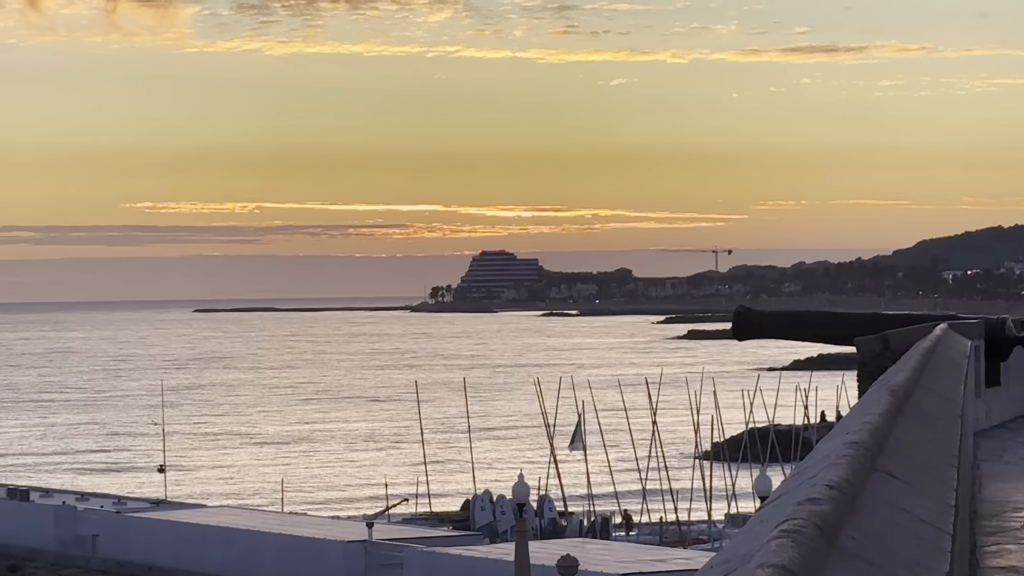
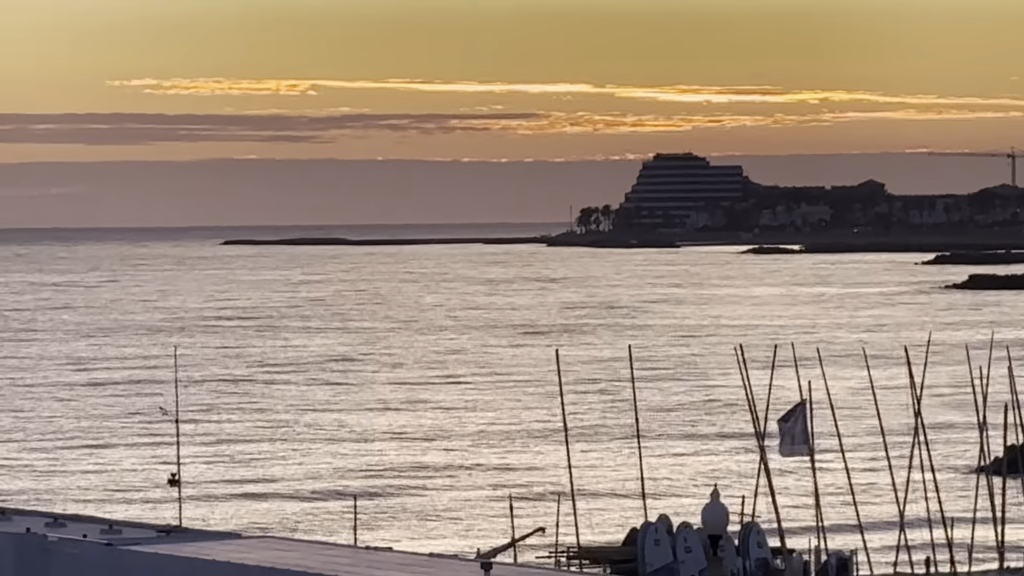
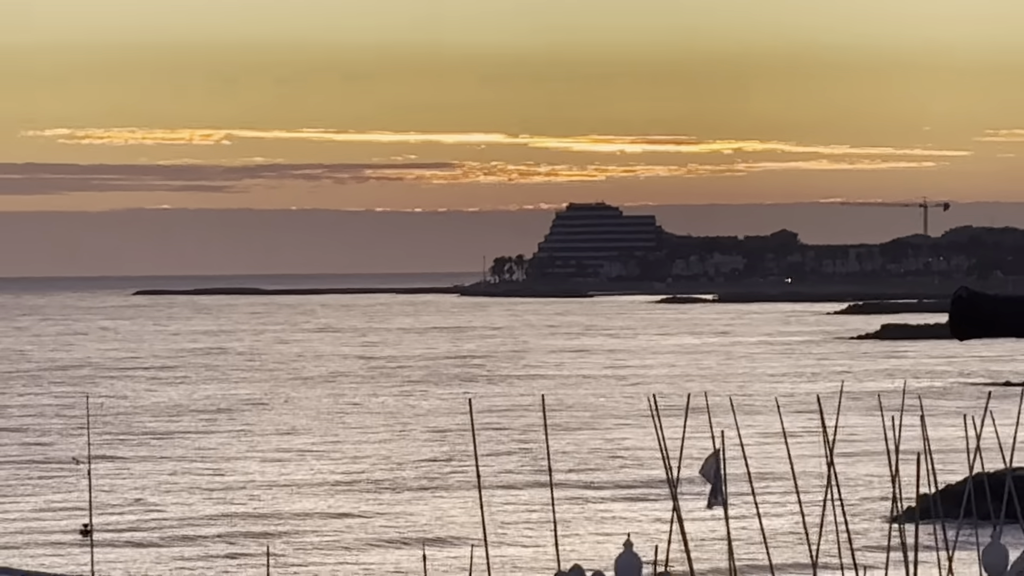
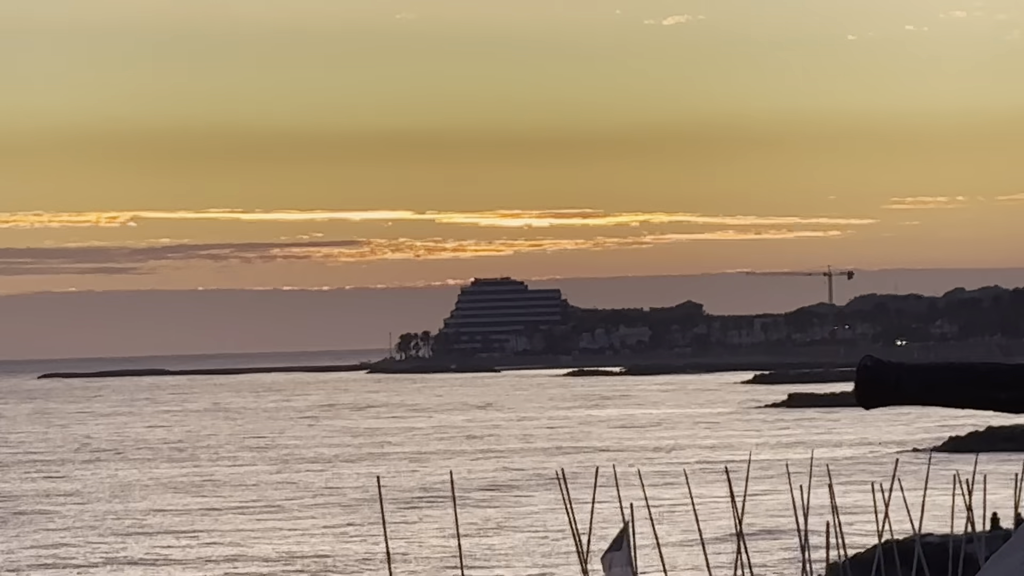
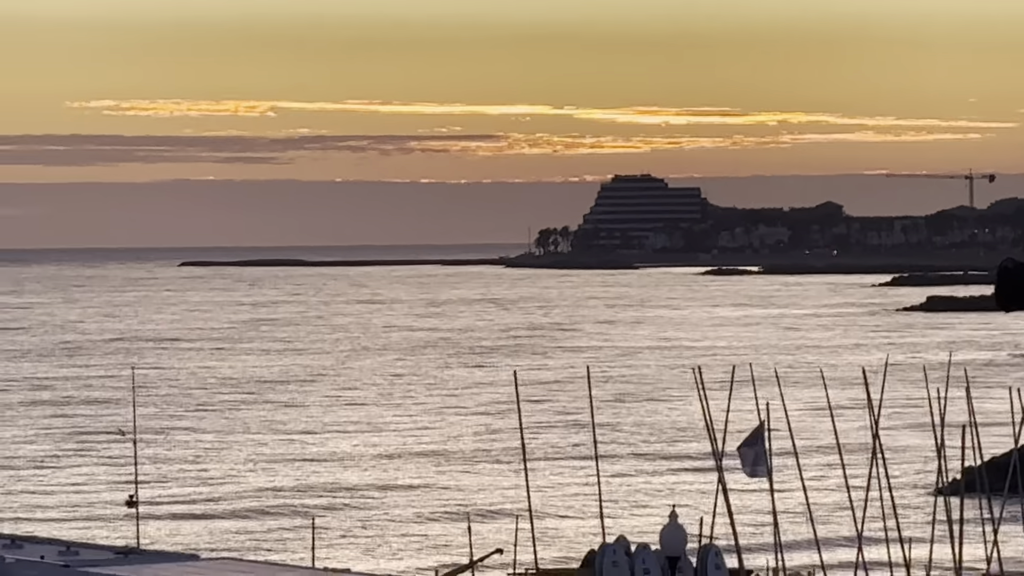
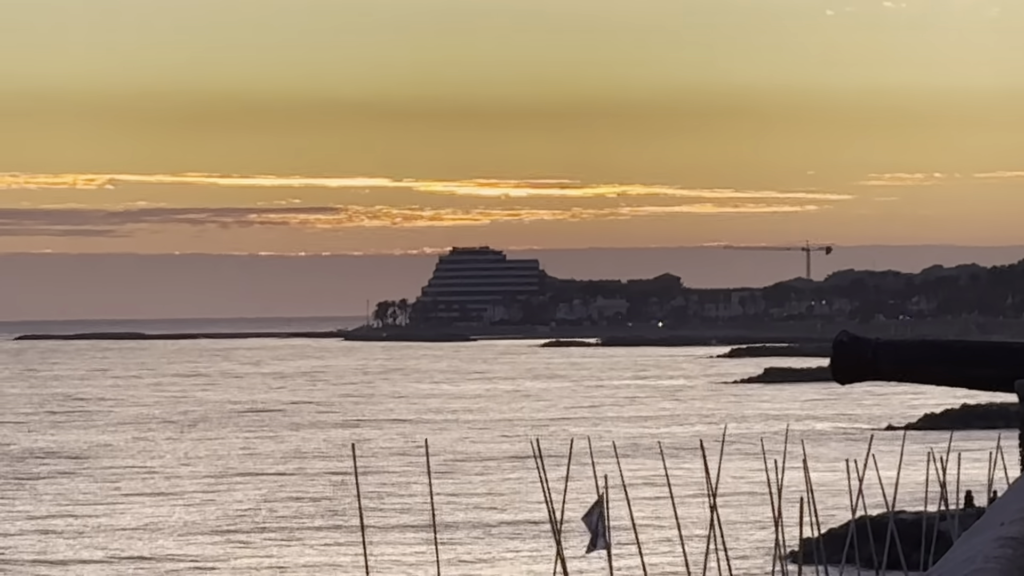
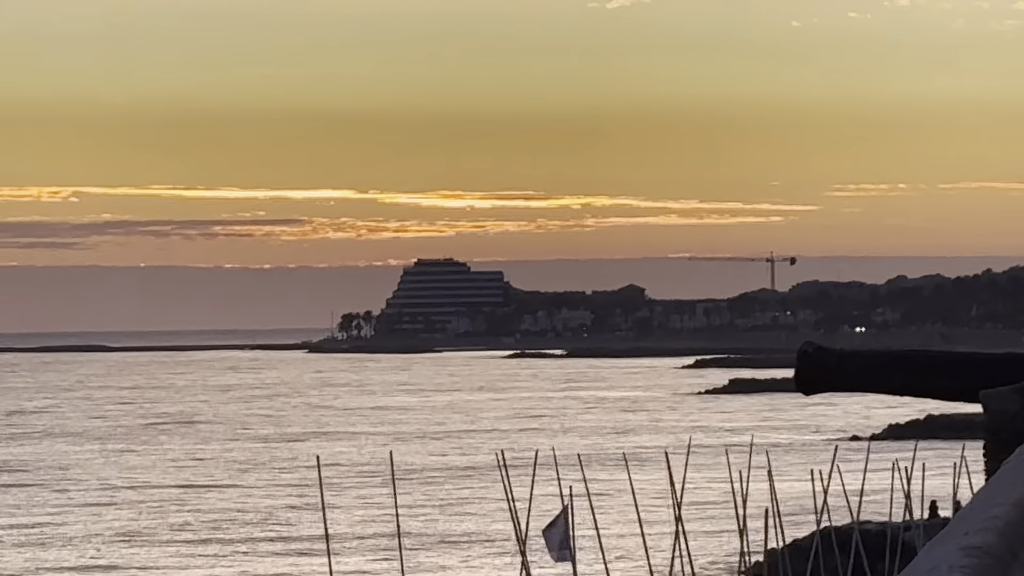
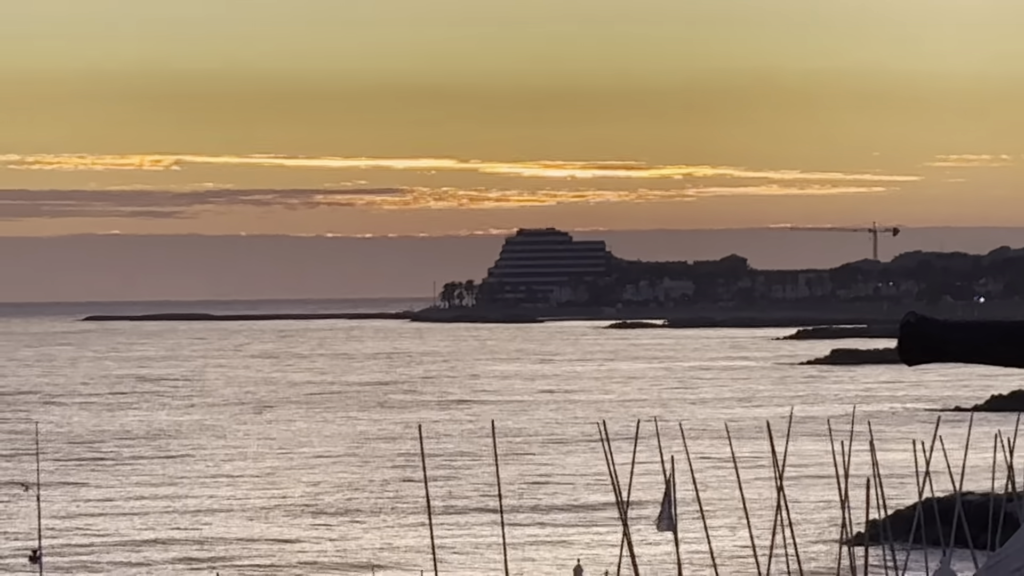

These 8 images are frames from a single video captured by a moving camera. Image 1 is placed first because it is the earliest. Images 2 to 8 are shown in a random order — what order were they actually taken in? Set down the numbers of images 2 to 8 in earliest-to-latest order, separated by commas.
4, 7, 6, 8, 3, 5, 2
